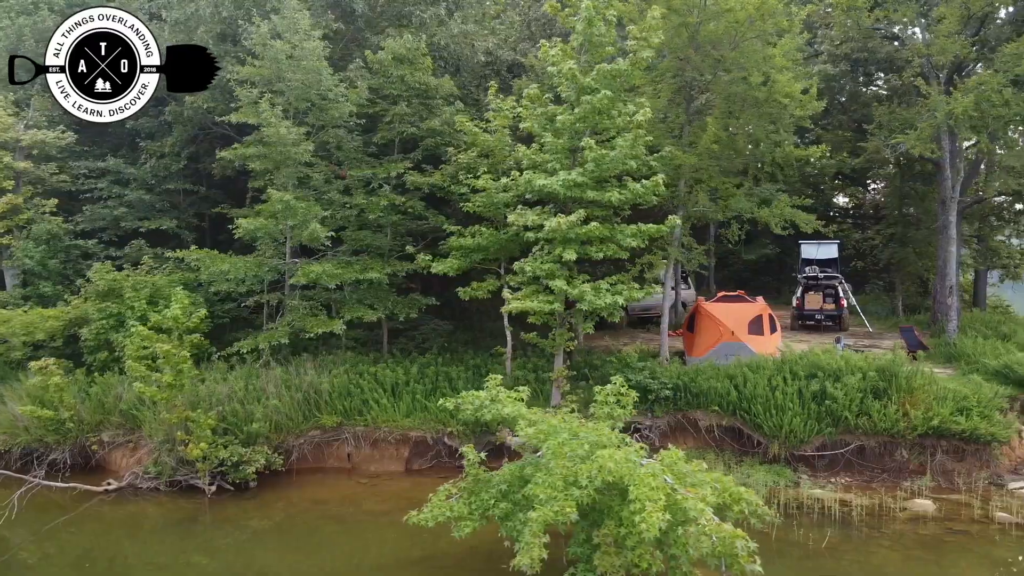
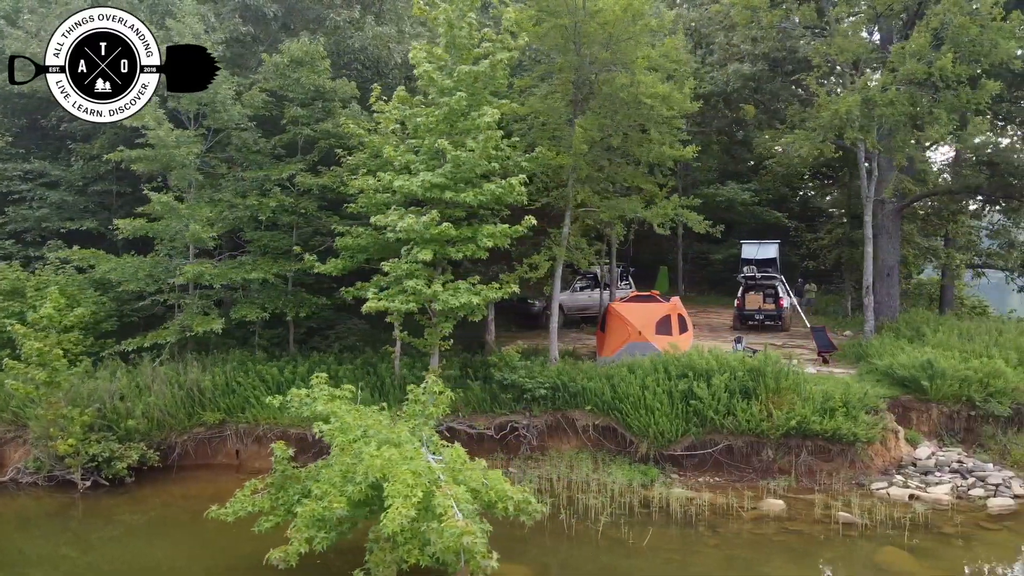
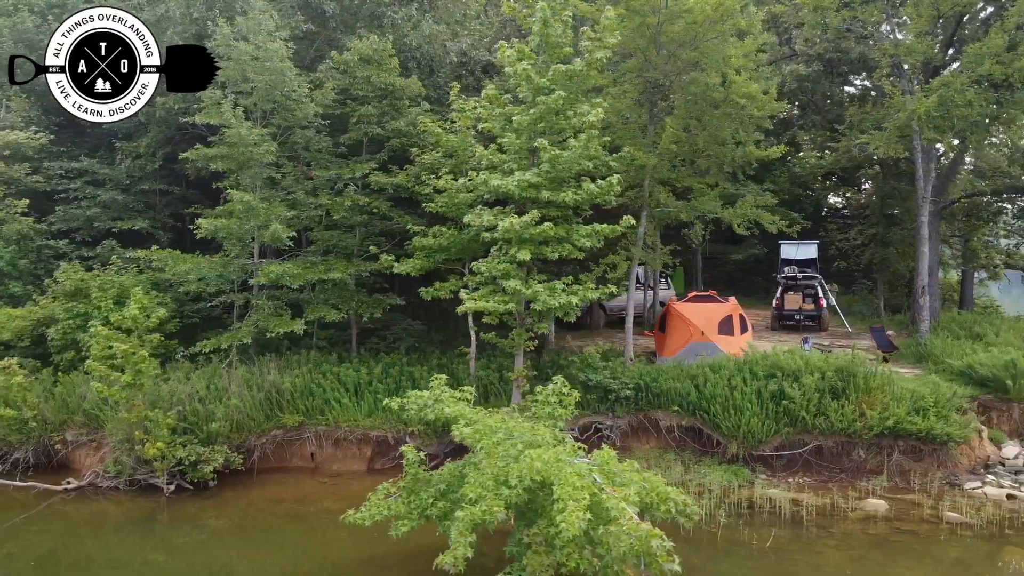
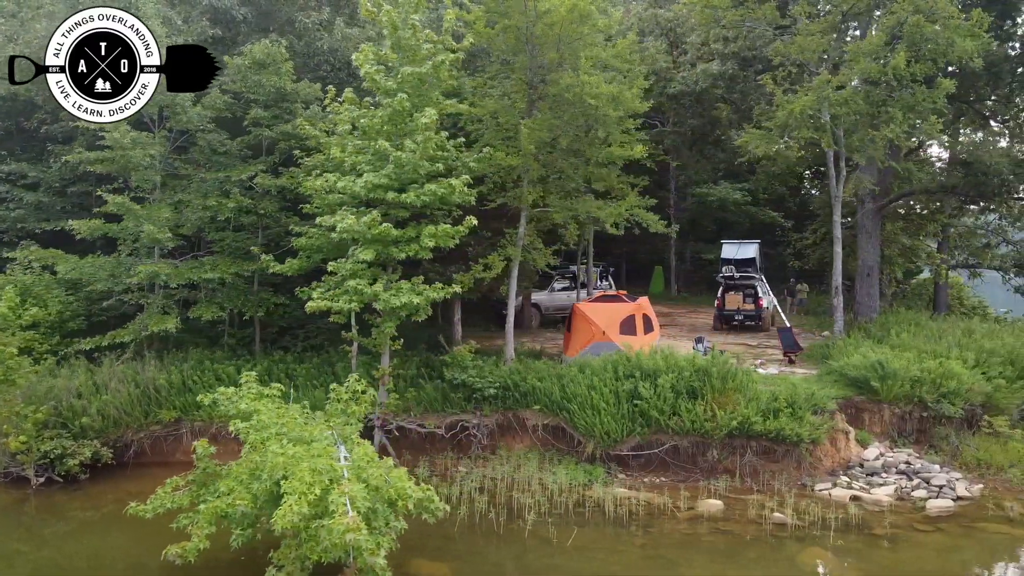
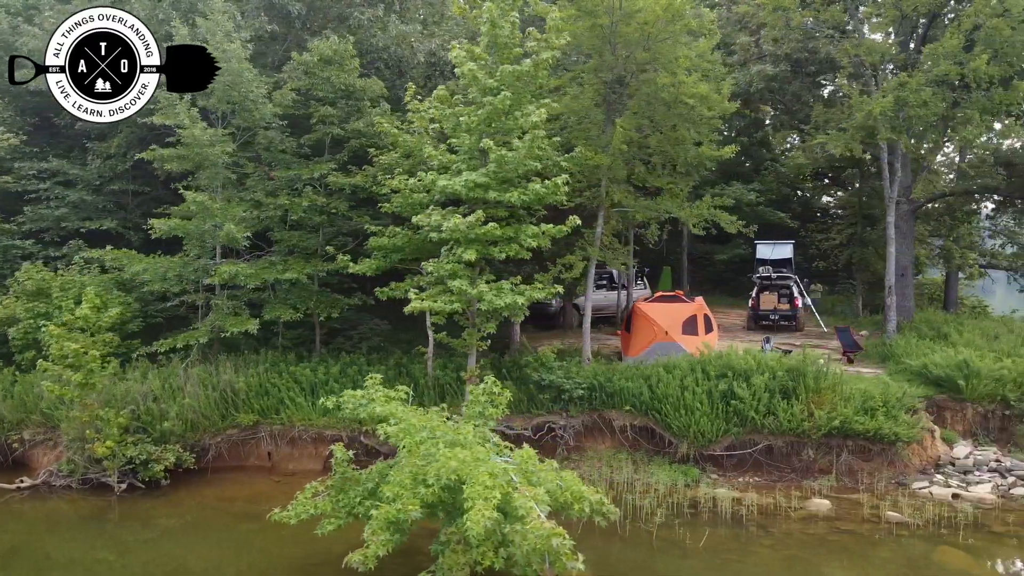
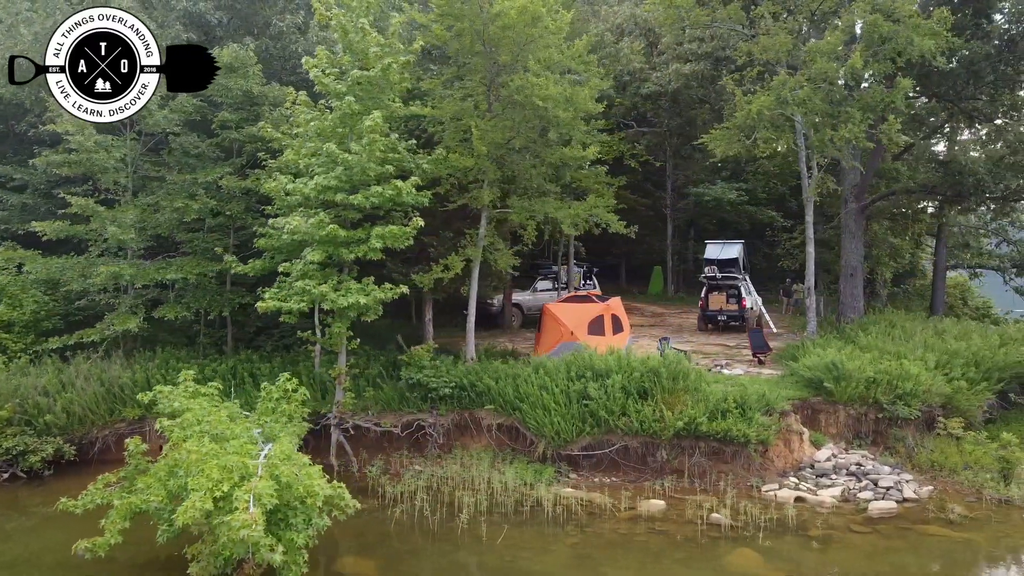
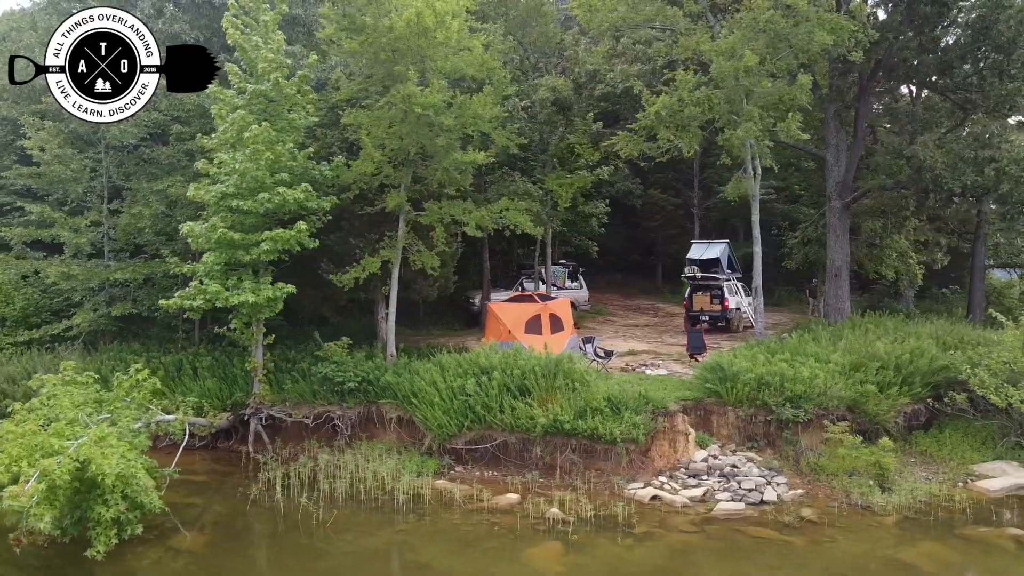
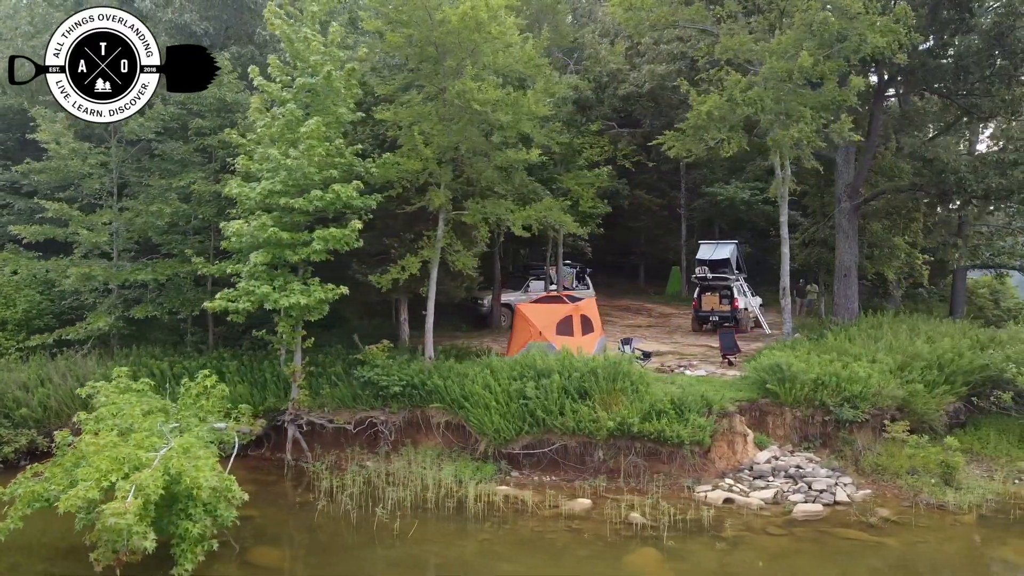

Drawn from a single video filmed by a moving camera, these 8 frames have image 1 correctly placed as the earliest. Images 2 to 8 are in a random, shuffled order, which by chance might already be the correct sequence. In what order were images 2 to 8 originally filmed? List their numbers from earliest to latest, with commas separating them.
3, 5, 2, 4, 6, 8, 7
